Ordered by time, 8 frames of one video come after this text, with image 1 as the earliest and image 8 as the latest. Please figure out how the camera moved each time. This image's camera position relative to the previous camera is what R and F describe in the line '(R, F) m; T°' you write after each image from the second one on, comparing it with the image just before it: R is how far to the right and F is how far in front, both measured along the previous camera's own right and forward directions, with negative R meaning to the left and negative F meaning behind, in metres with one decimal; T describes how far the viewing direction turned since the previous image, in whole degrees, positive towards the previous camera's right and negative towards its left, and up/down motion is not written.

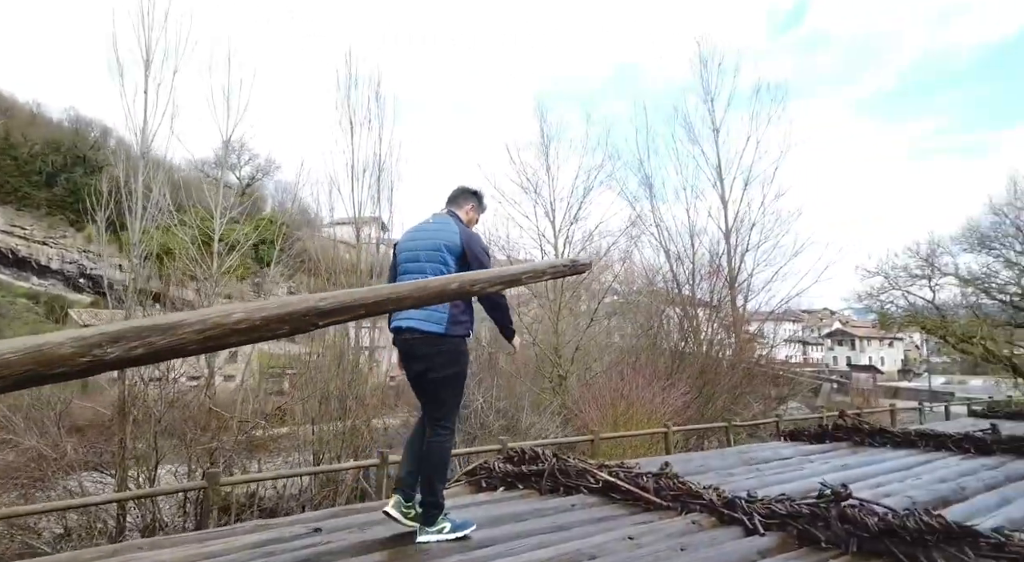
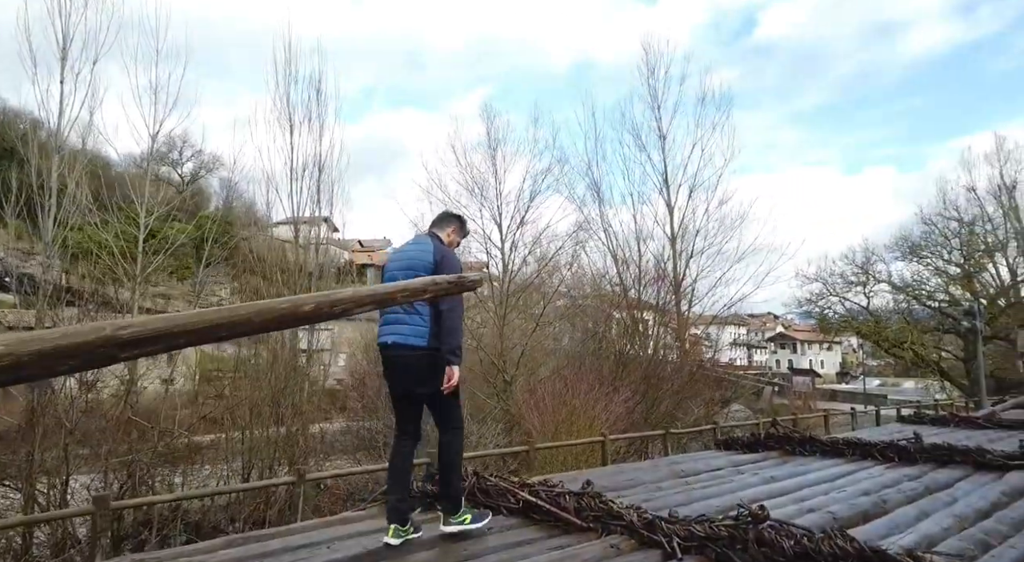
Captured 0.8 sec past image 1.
(+0.1, +0.1) m; +4°
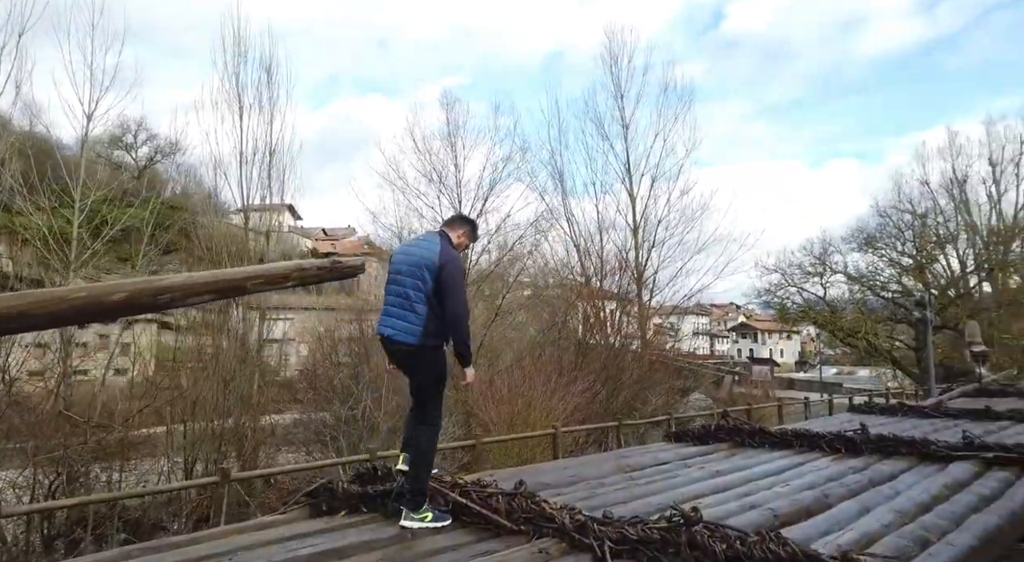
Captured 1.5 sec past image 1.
(+0.1, +0.1) m; +3°
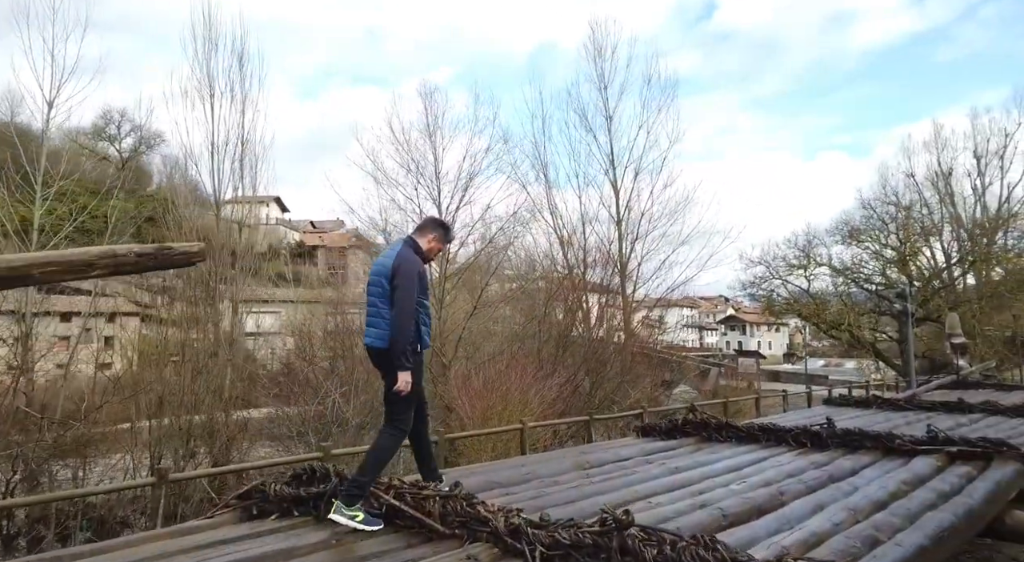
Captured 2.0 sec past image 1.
(+0.2, +0.1) m; +1°
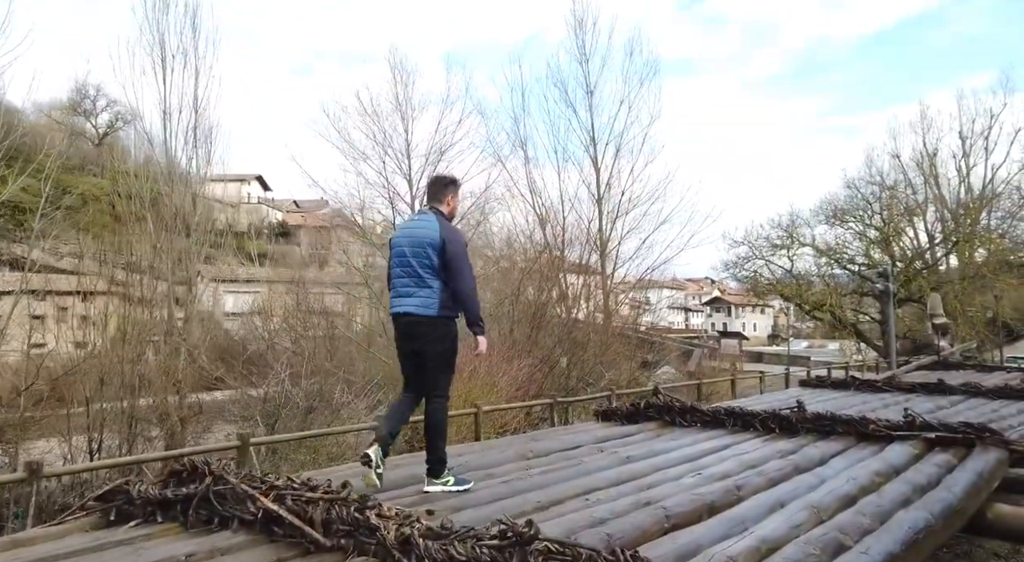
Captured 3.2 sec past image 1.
(+0.3, +0.4) m; +1°
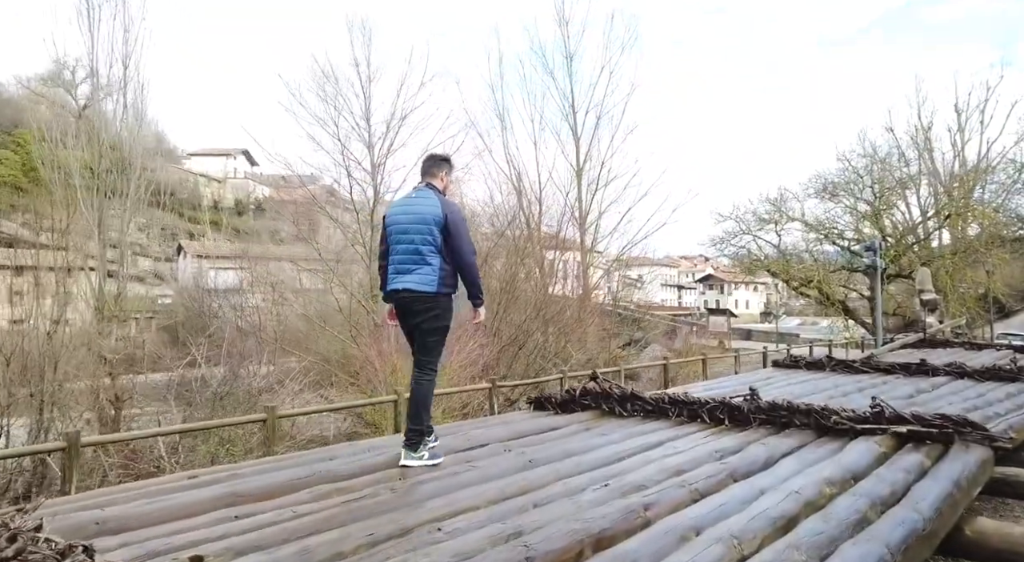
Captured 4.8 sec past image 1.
(+0.5, +0.7) m; 0°
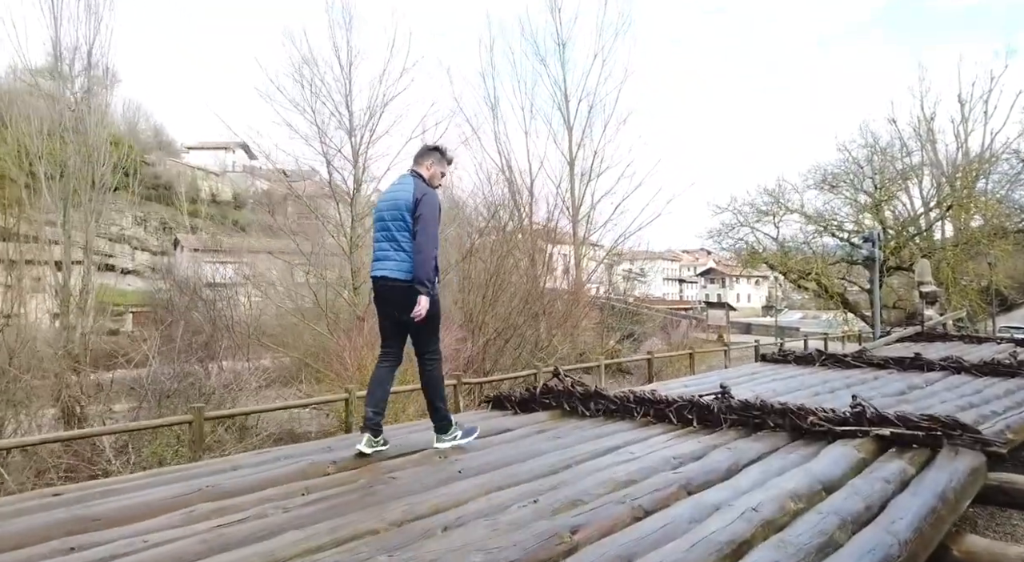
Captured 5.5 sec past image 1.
(+0.3, +0.4) m; 0°
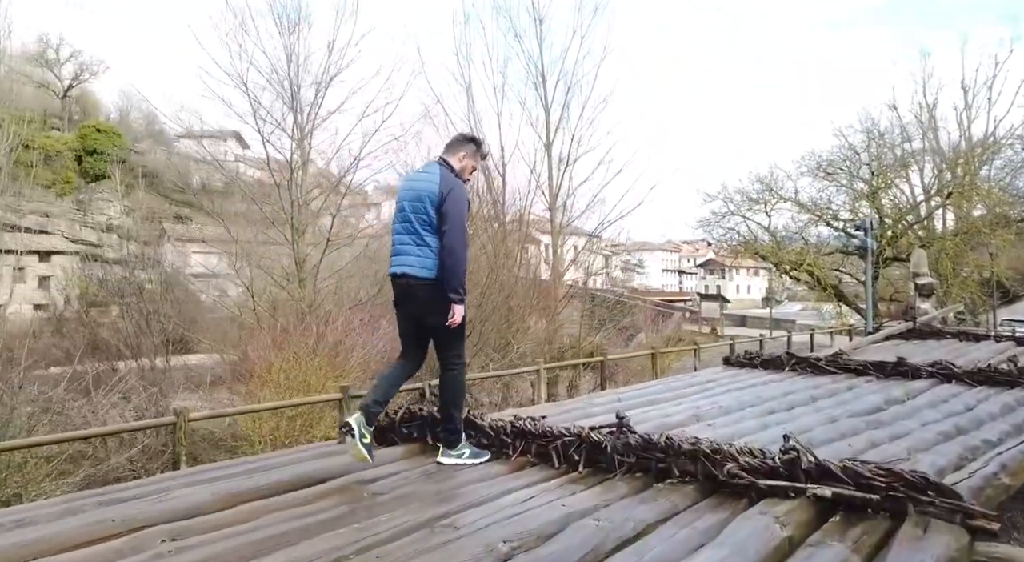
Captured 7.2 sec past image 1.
(+0.7, +0.9) m; 0°
